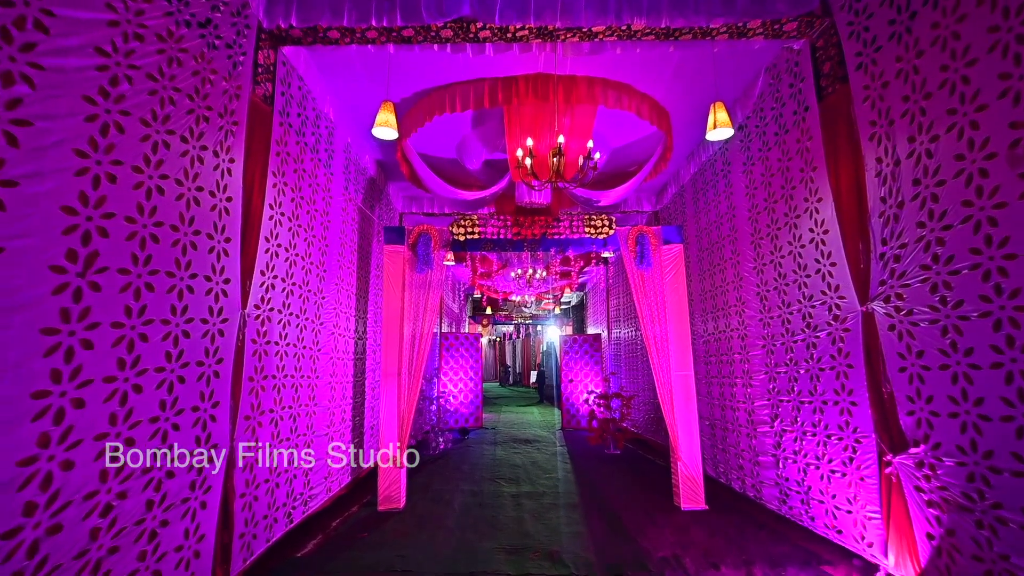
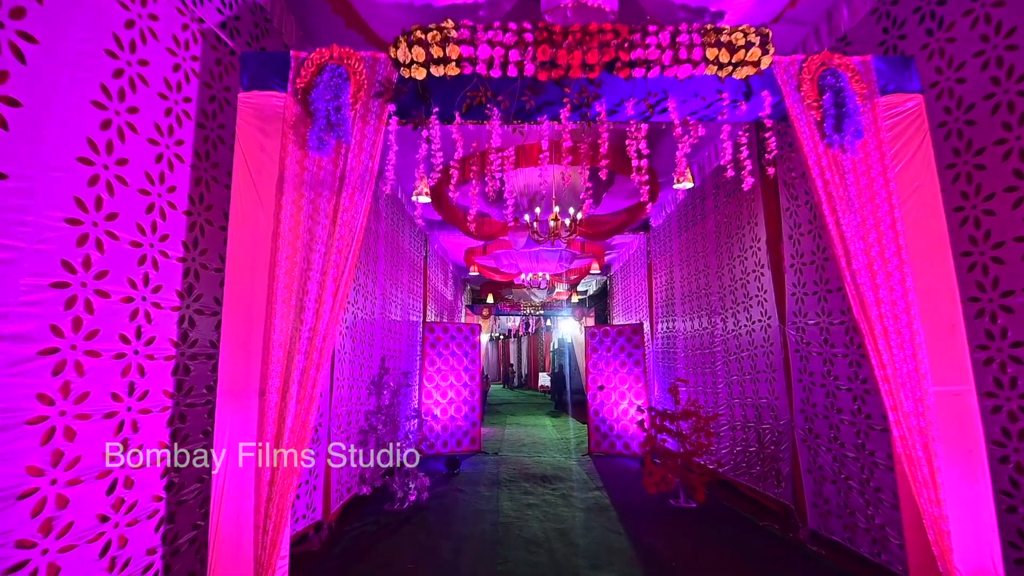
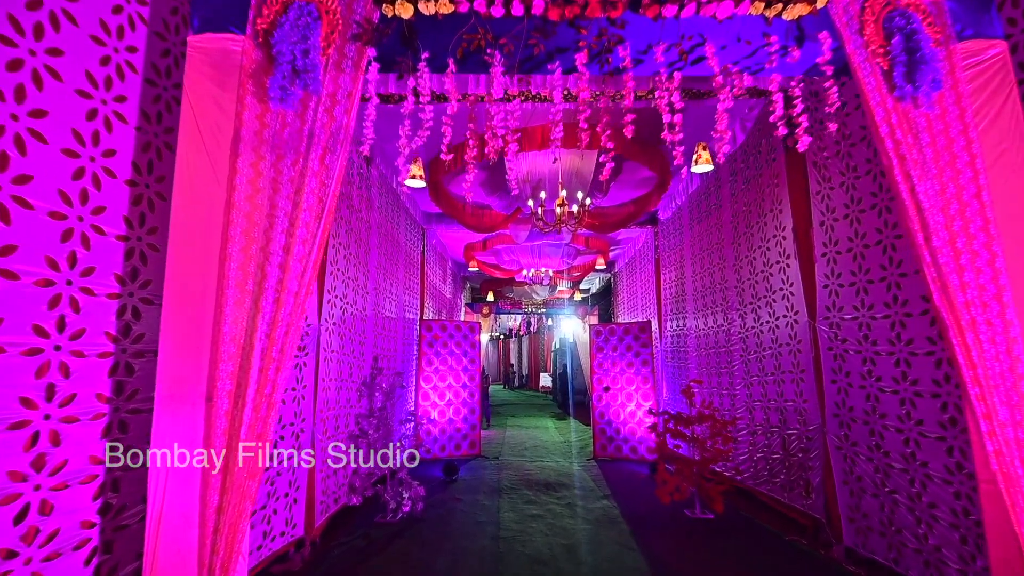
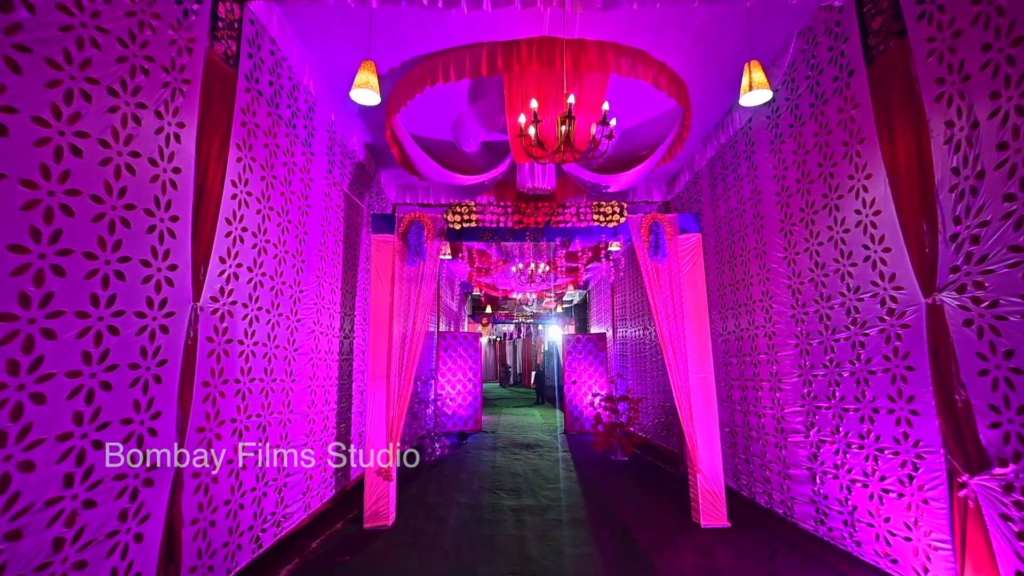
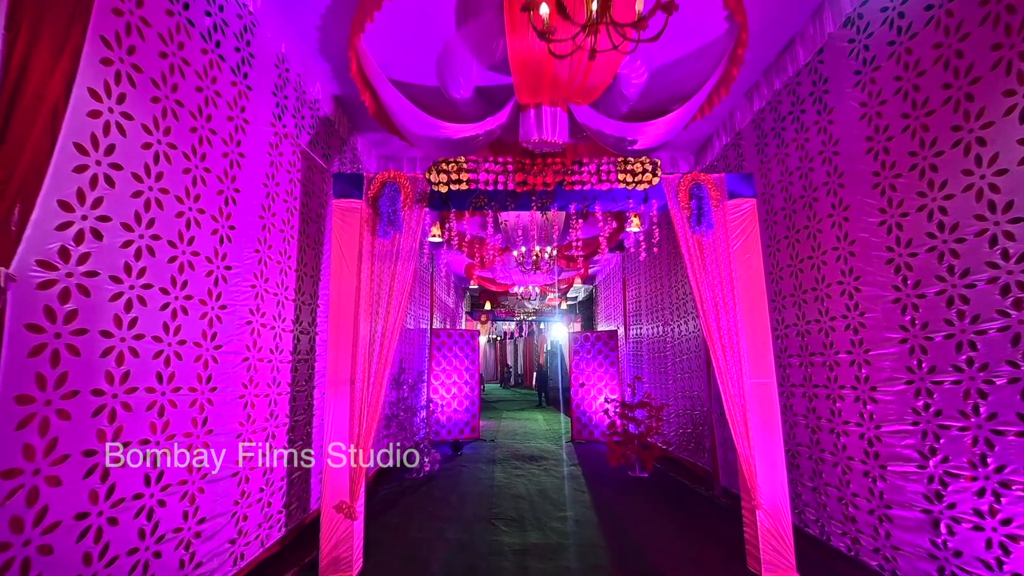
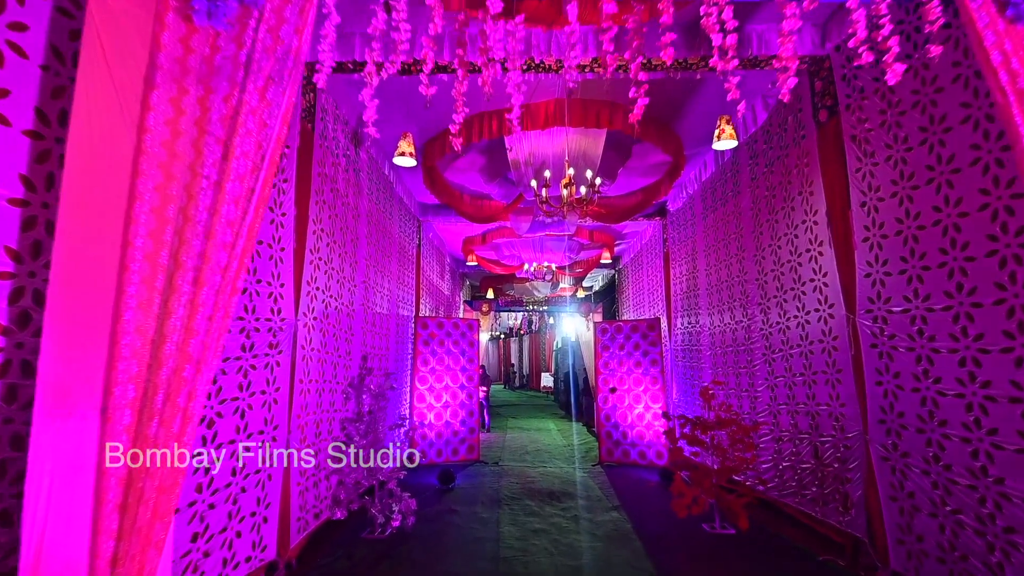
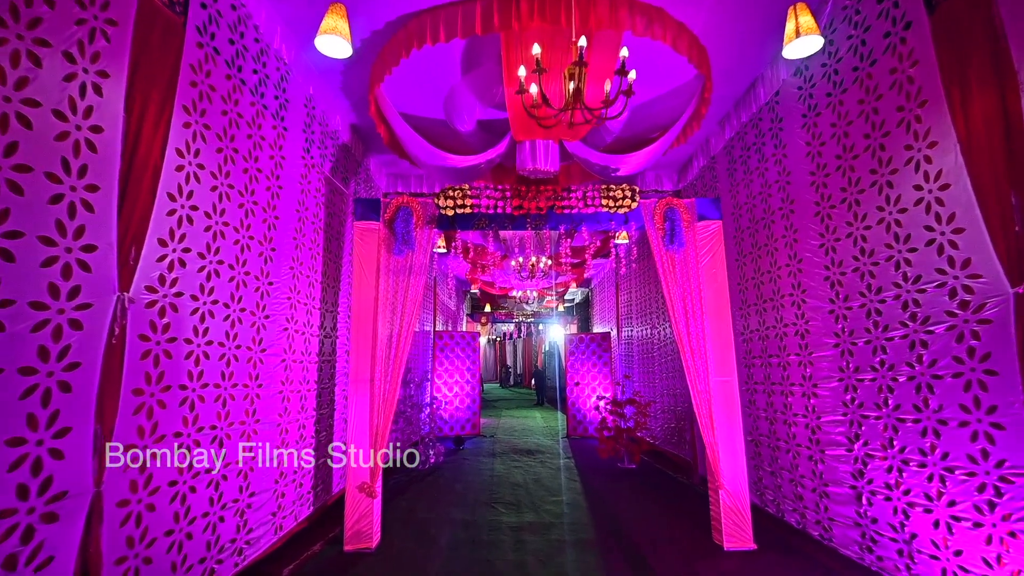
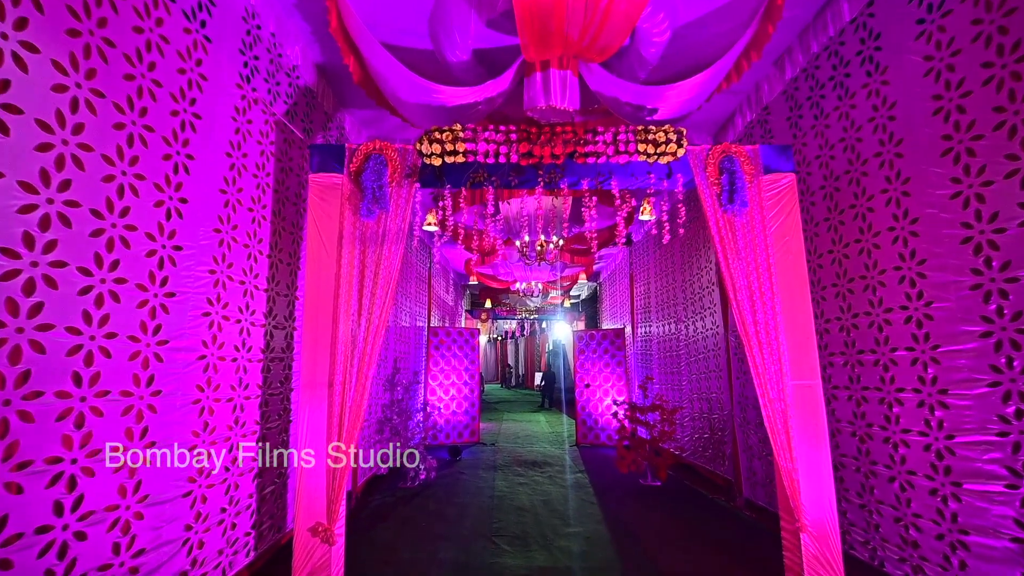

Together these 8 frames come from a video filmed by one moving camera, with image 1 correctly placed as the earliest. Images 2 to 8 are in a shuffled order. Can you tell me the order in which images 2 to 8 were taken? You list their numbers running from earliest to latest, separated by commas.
4, 7, 5, 8, 2, 3, 6
